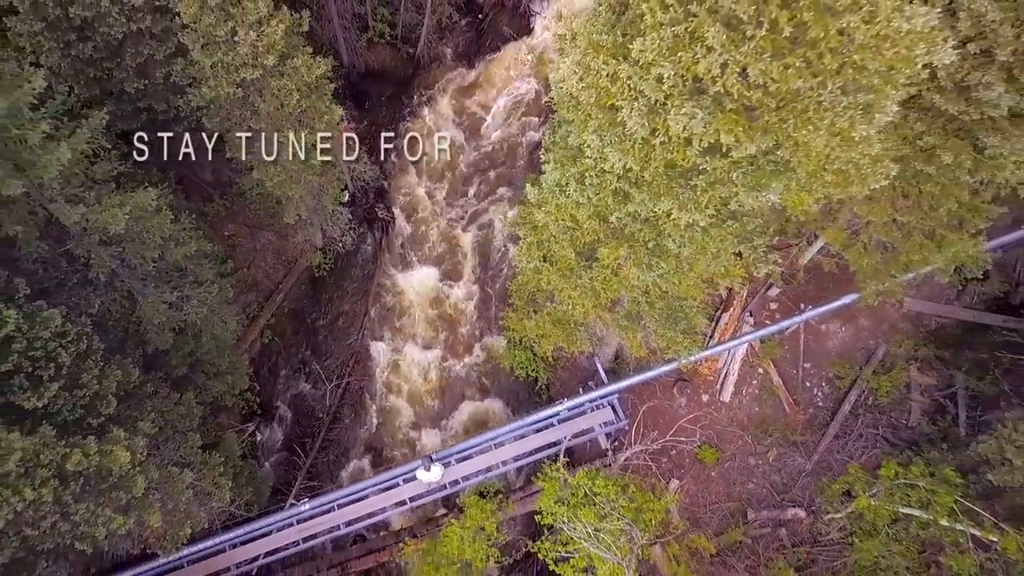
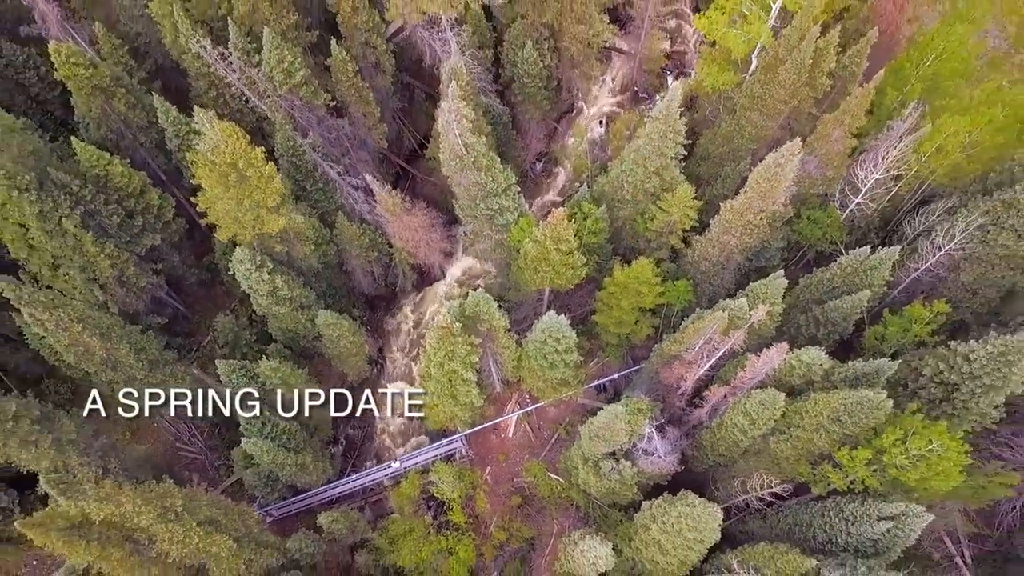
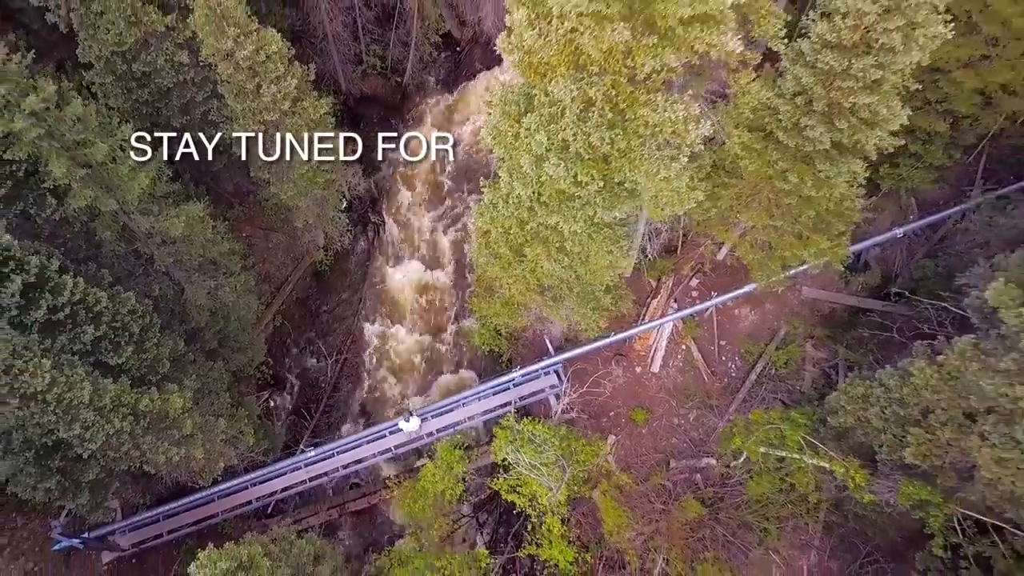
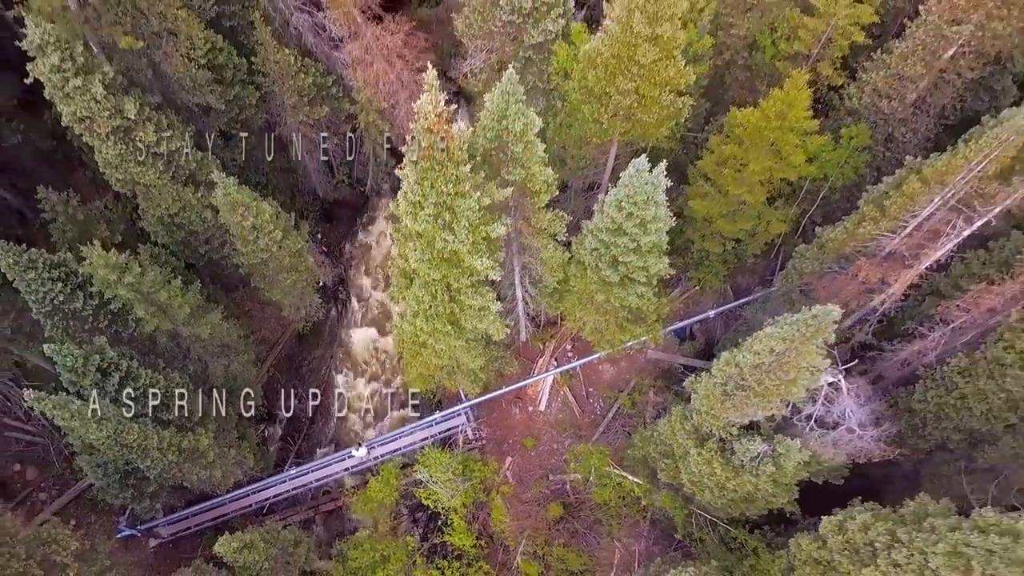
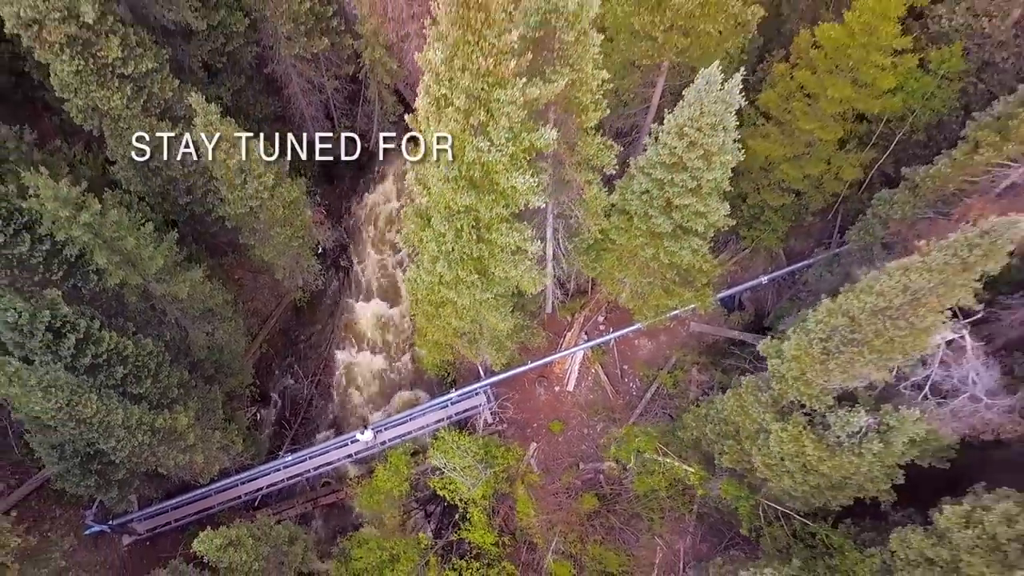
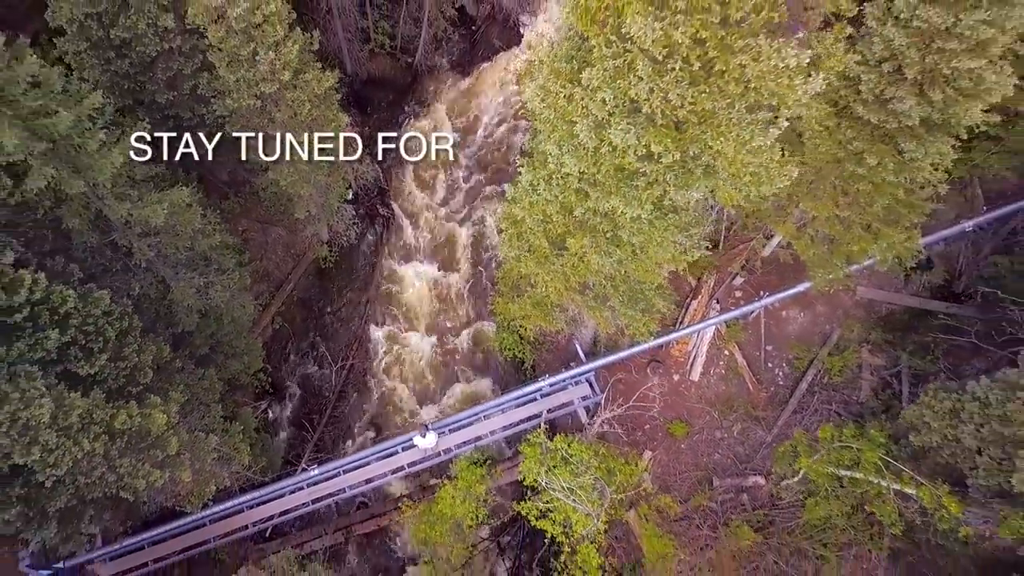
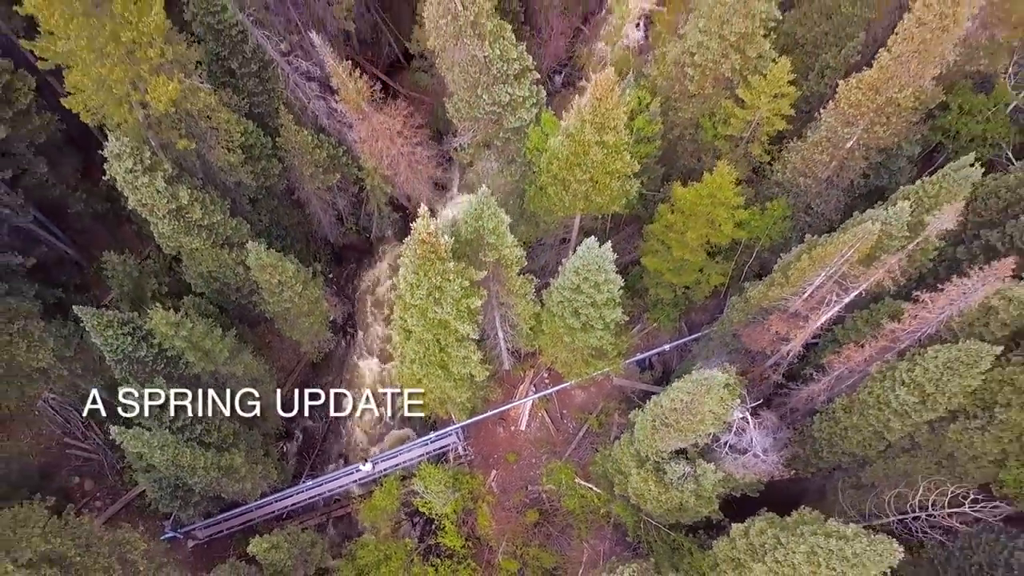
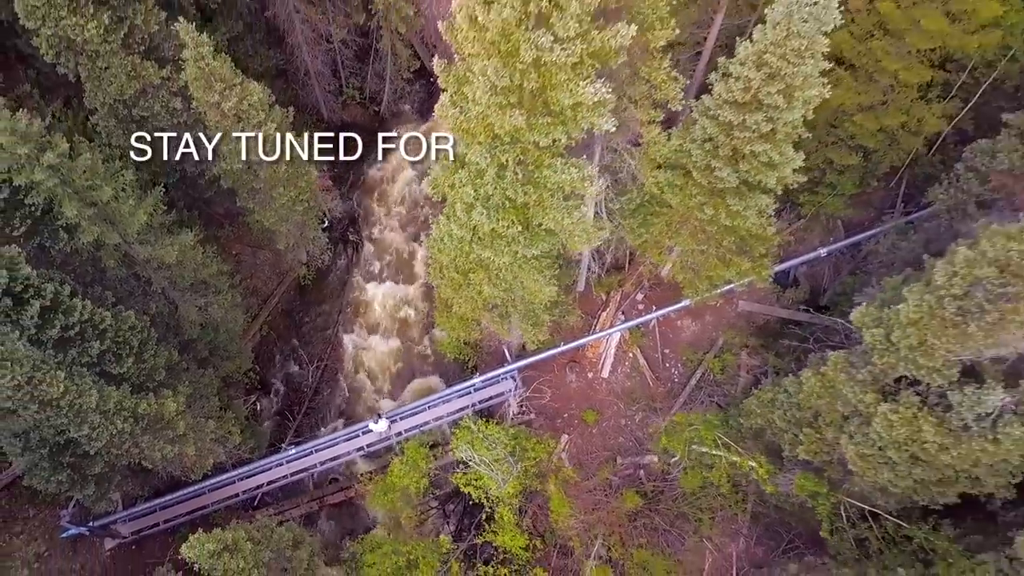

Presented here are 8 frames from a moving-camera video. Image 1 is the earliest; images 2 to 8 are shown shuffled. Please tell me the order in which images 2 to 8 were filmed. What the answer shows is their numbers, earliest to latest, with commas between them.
6, 3, 8, 5, 4, 7, 2
